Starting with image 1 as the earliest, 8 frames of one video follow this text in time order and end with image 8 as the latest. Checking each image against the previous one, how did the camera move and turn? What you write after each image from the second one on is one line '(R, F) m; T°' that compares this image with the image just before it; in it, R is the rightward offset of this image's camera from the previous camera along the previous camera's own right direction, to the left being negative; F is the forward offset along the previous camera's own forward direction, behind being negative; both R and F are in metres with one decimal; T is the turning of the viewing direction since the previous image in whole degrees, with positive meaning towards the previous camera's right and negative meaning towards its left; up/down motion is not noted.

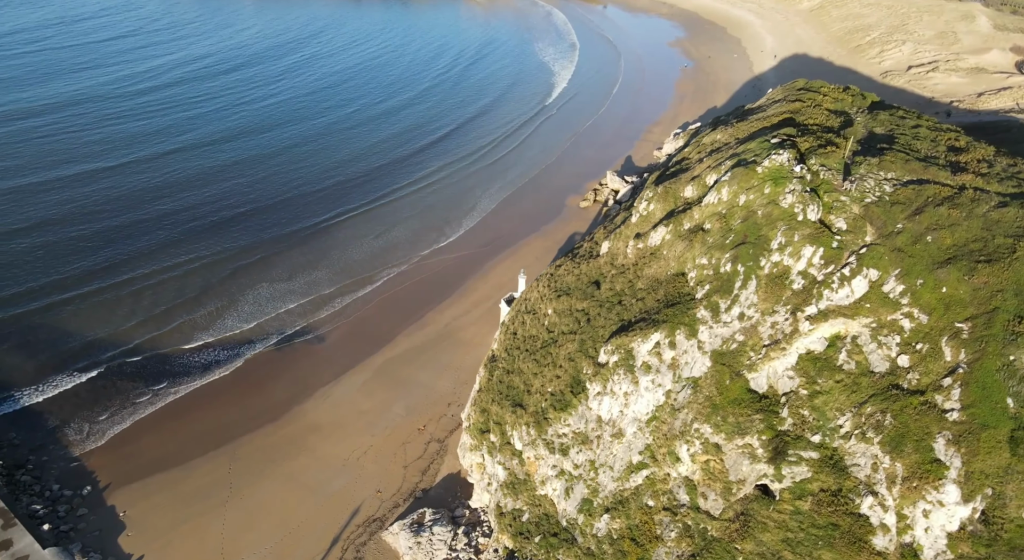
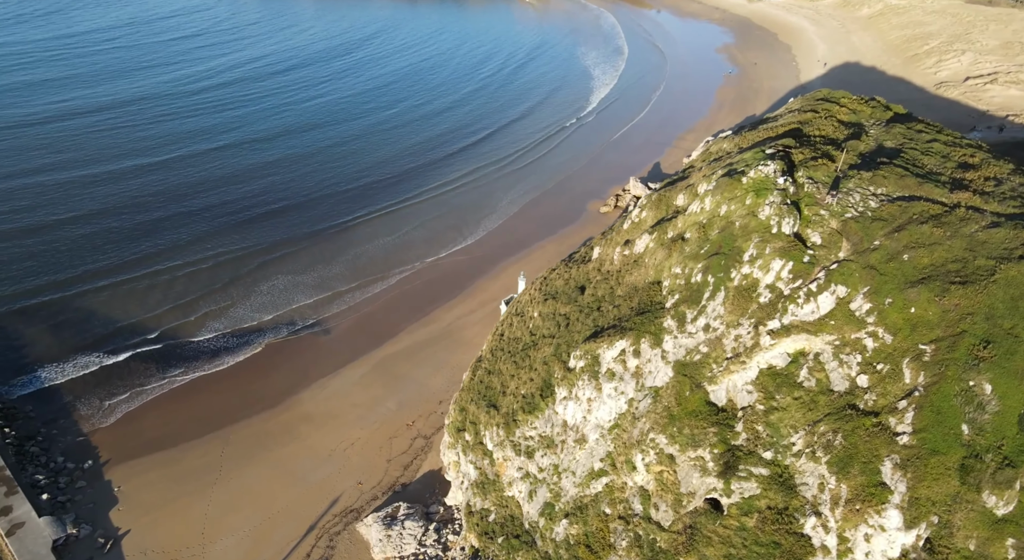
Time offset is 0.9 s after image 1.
(+3.3, -0.3) m; -5°
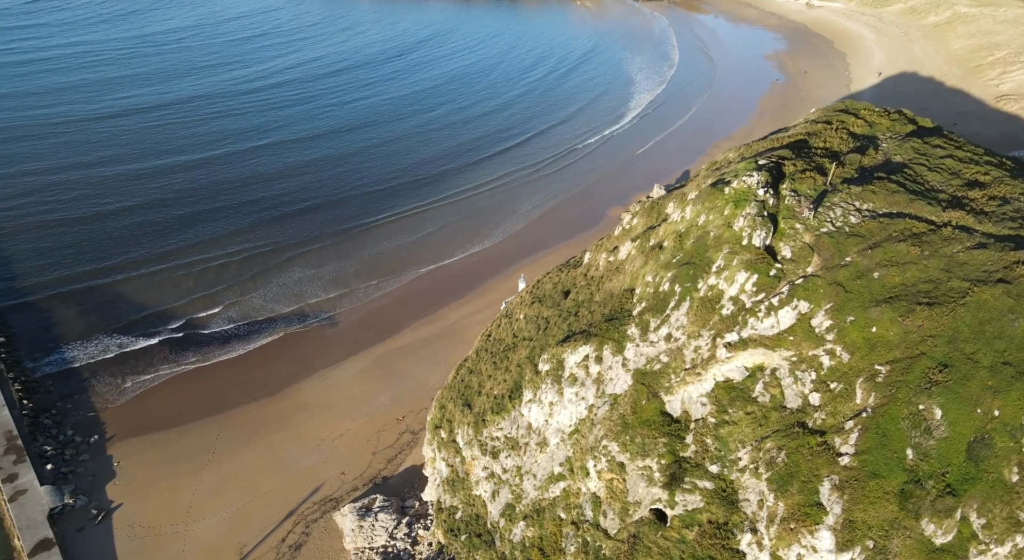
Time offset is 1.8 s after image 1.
(+3.4, -0.2) m; -5°
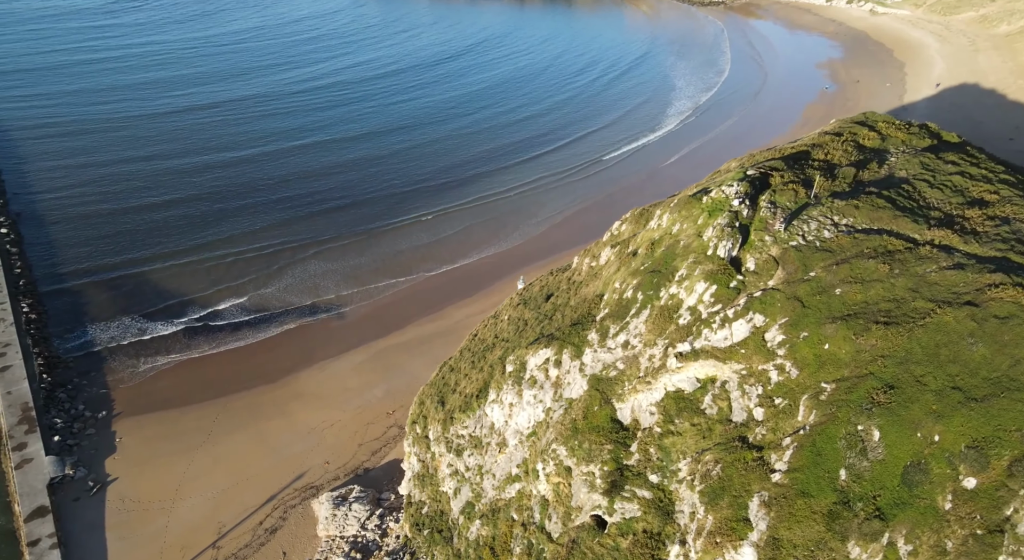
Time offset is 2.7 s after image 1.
(+3.5, -0.2) m; -5°
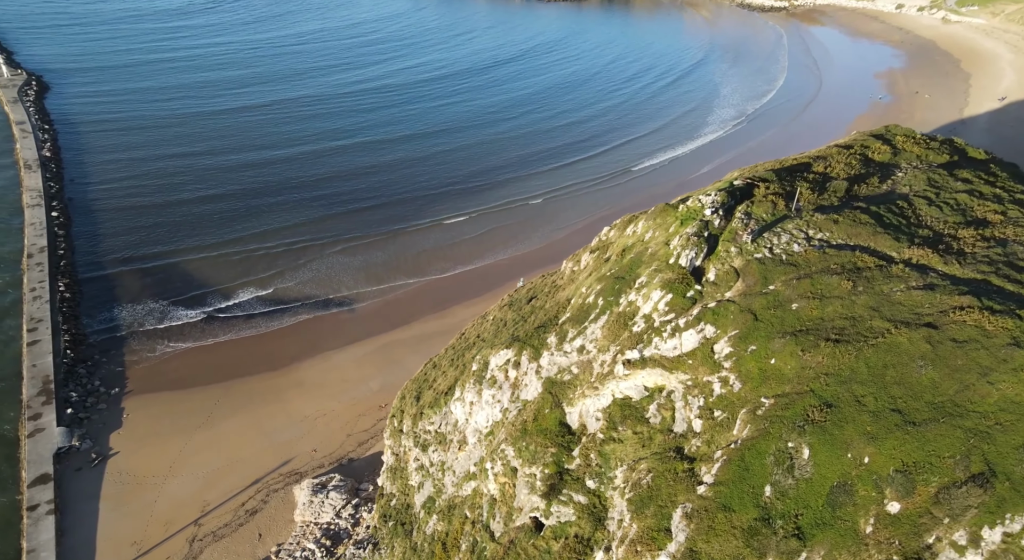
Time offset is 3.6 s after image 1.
(+3.6, -0.2) m; -5°
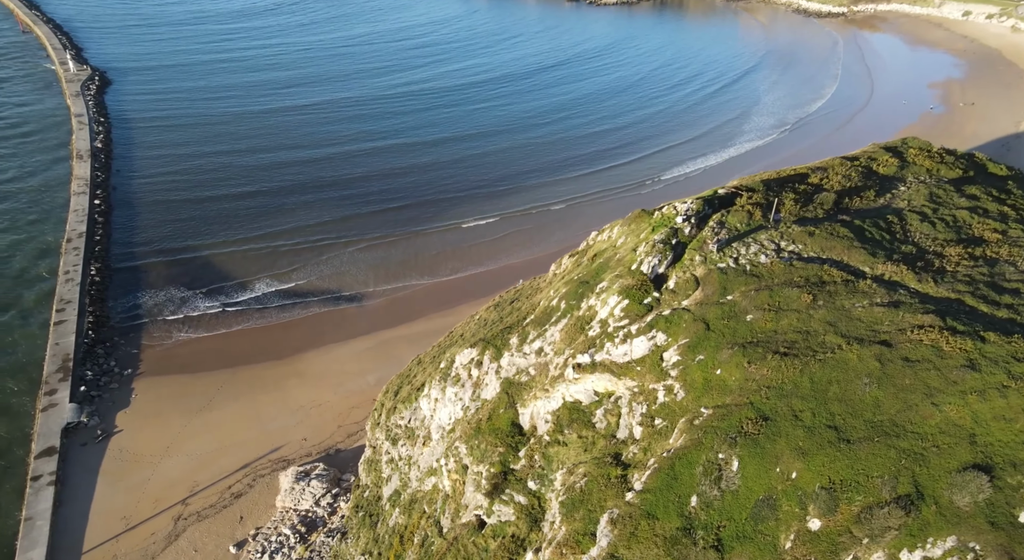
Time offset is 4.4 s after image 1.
(+3.3, -0.2) m; -4°
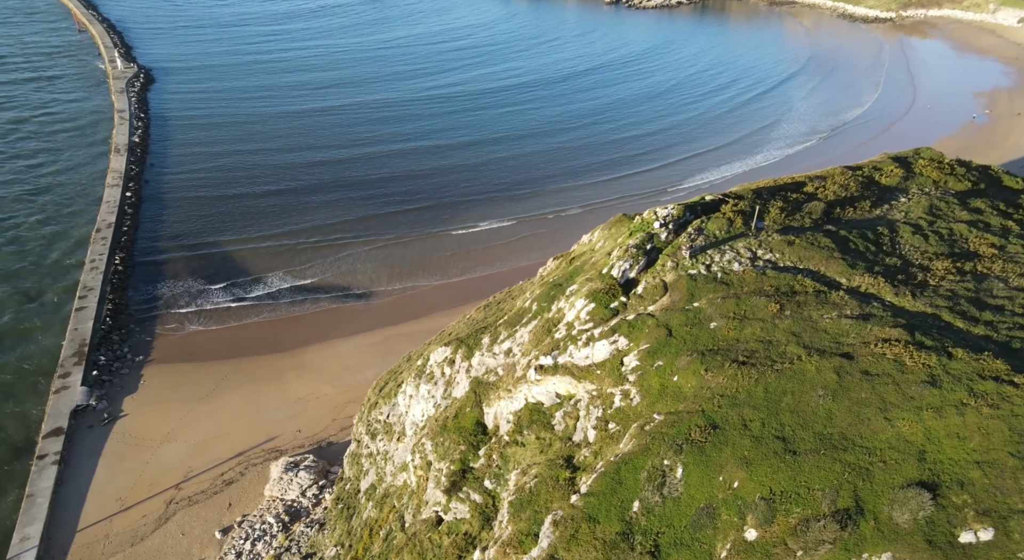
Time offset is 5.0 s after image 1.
(+2.5, -0.1) m; -3°
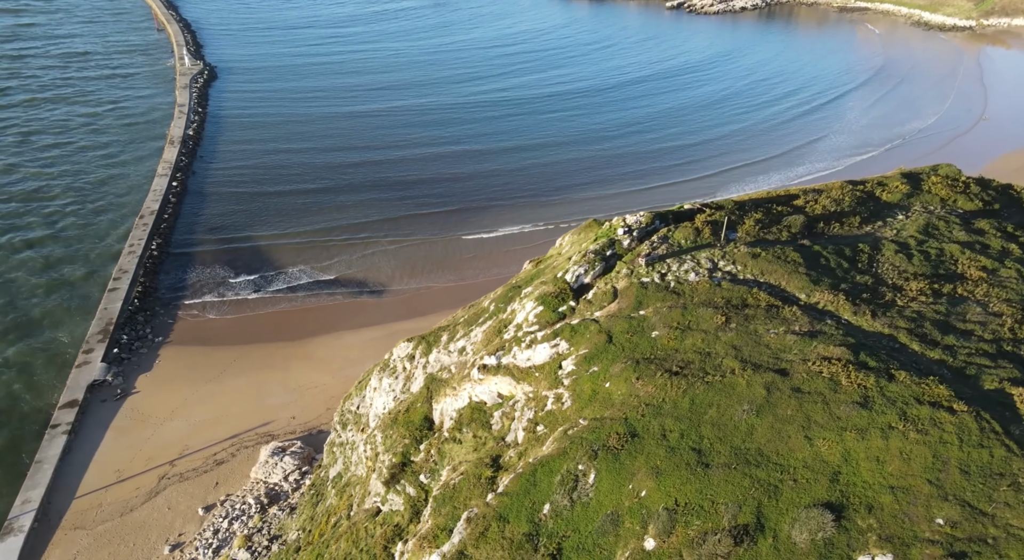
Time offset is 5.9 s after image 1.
(+3.8, -0.1) m; -5°
